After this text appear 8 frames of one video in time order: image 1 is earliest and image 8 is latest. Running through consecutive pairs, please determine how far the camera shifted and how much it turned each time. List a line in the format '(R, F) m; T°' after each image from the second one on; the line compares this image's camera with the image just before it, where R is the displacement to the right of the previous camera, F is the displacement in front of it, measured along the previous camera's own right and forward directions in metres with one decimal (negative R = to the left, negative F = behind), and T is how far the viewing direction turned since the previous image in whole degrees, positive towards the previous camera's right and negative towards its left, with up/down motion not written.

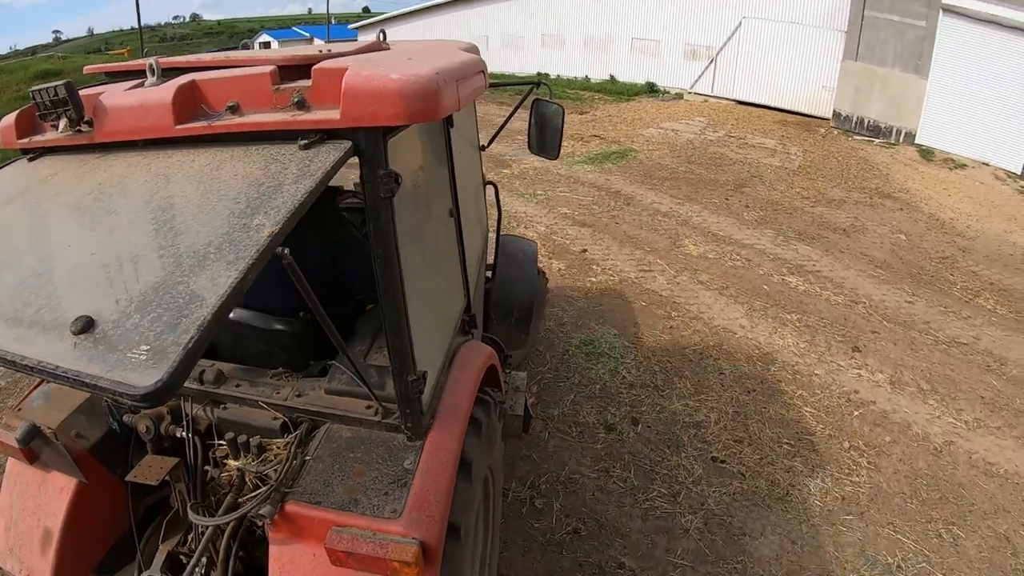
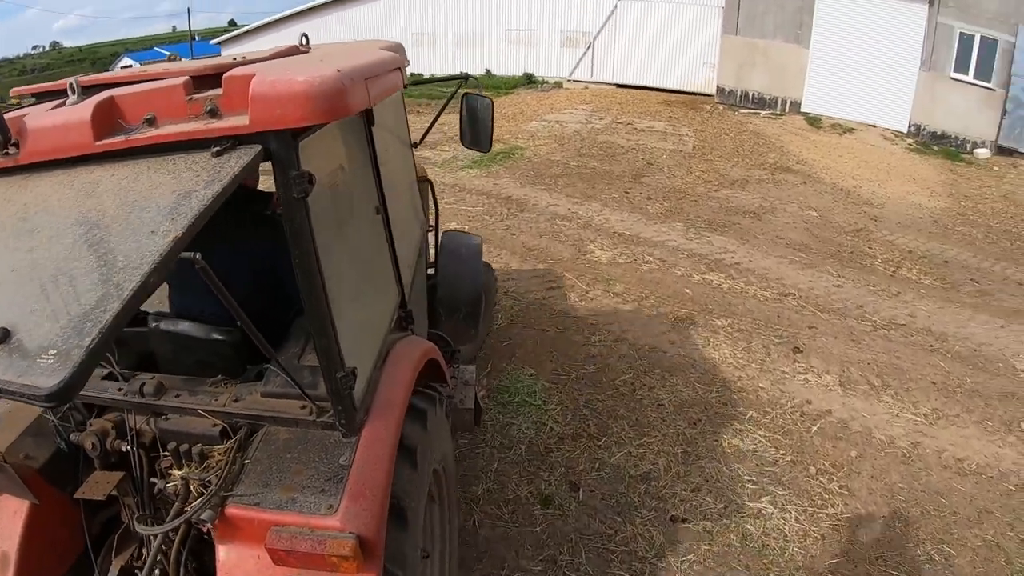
(+0.1, +1.0) m; +8°
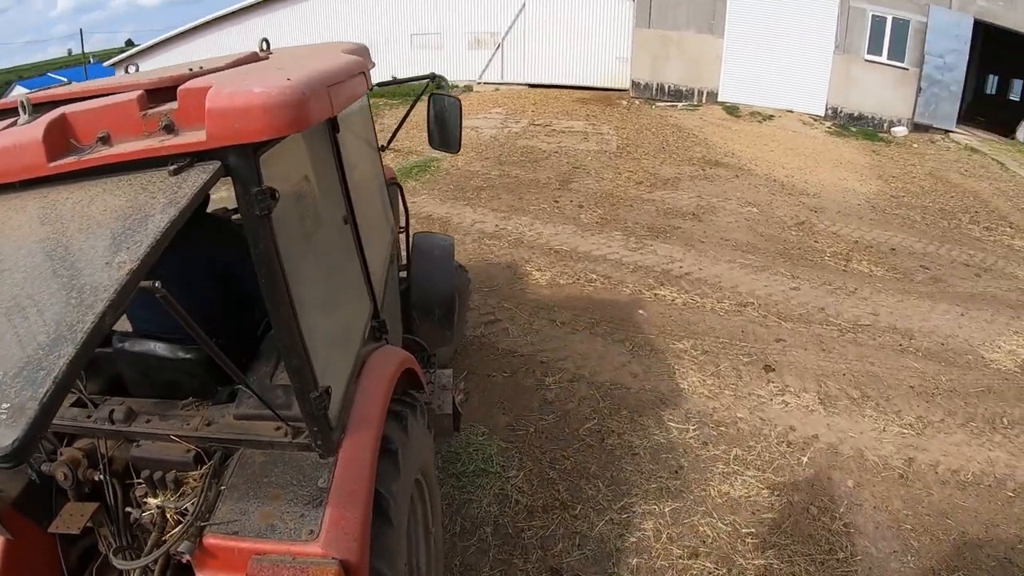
(-0.1, +0.7) m; +6°
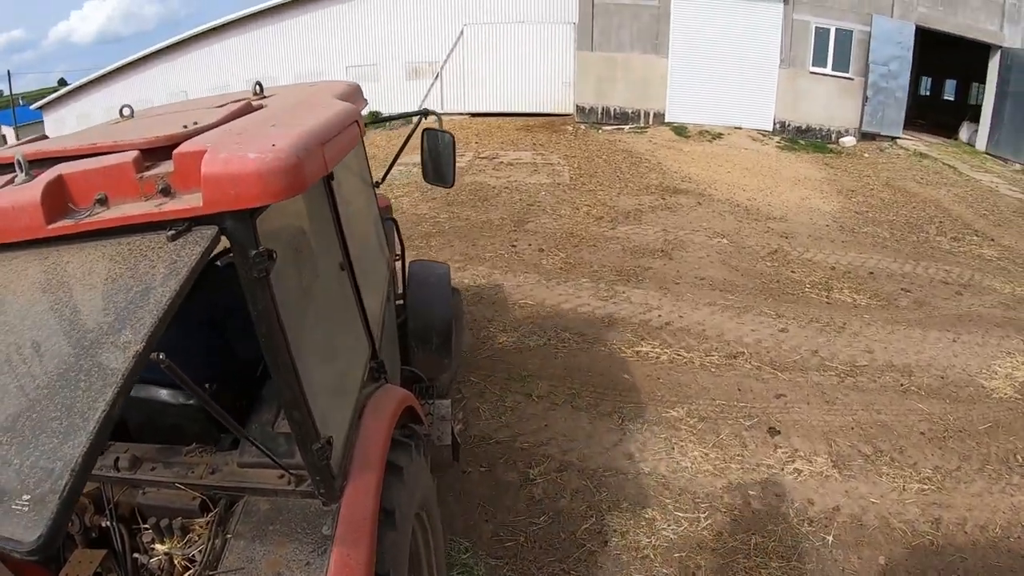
(-0.1, +0.6) m; +4°
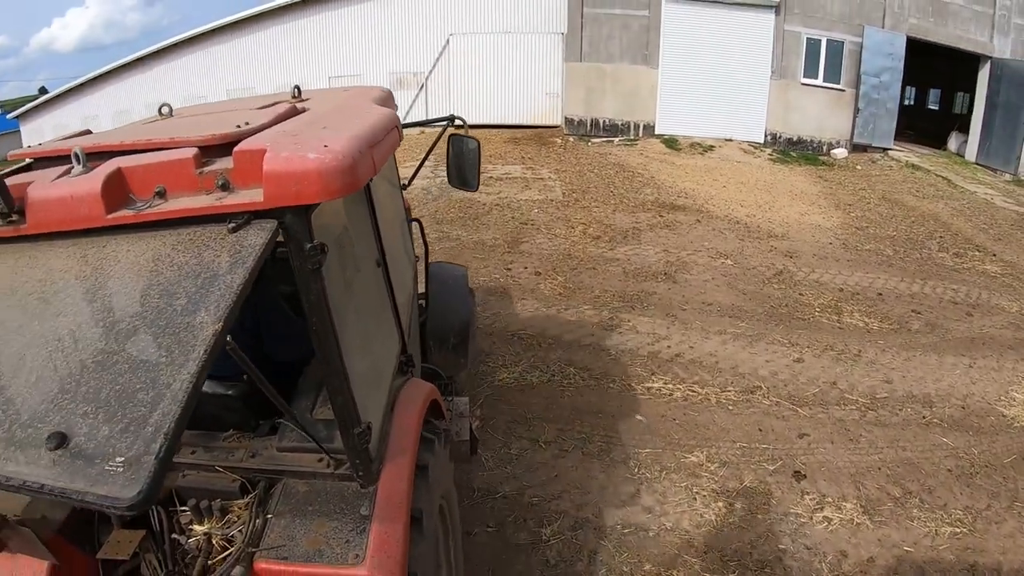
(-0.1, +0.4) m; +2°
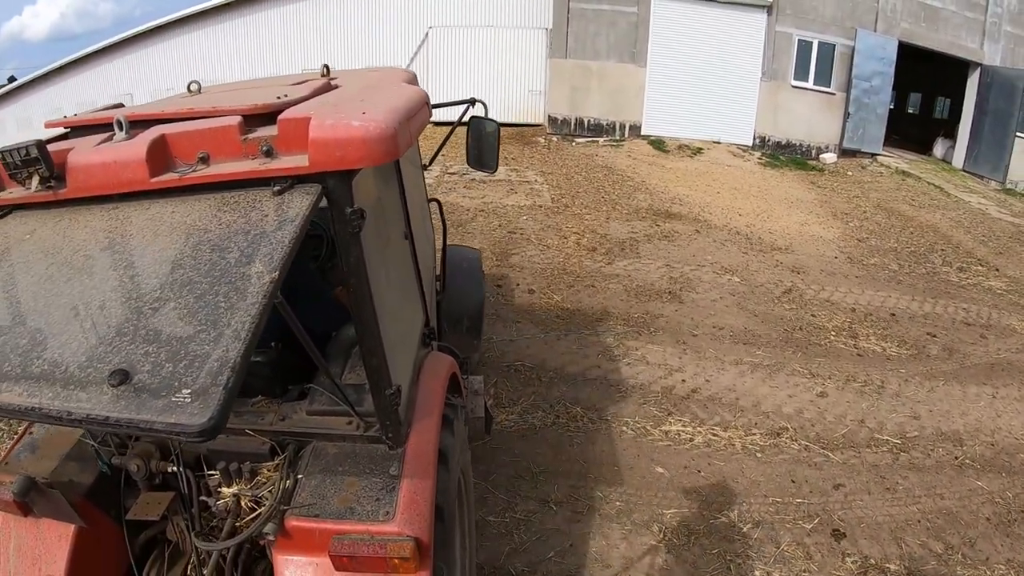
(-0.2, +0.6) m; +3°
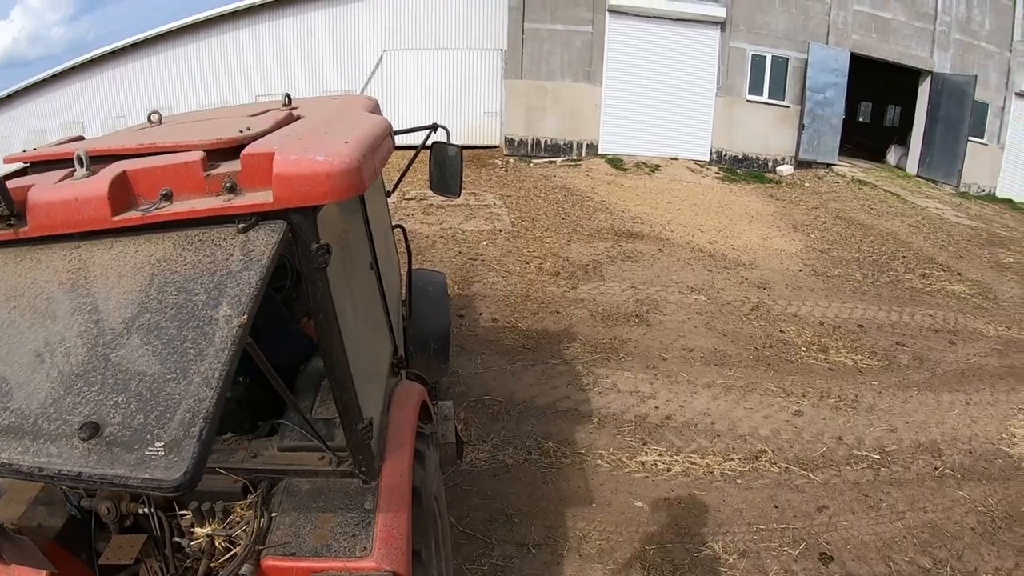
(0.0, +0.1) m; +2°
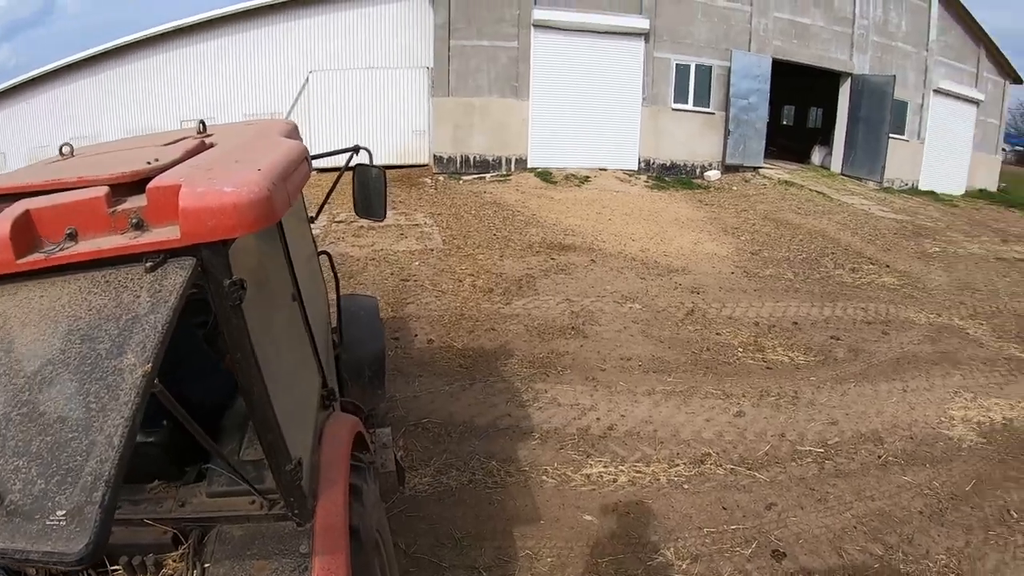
(+0.1, +0.1) m; +4°
